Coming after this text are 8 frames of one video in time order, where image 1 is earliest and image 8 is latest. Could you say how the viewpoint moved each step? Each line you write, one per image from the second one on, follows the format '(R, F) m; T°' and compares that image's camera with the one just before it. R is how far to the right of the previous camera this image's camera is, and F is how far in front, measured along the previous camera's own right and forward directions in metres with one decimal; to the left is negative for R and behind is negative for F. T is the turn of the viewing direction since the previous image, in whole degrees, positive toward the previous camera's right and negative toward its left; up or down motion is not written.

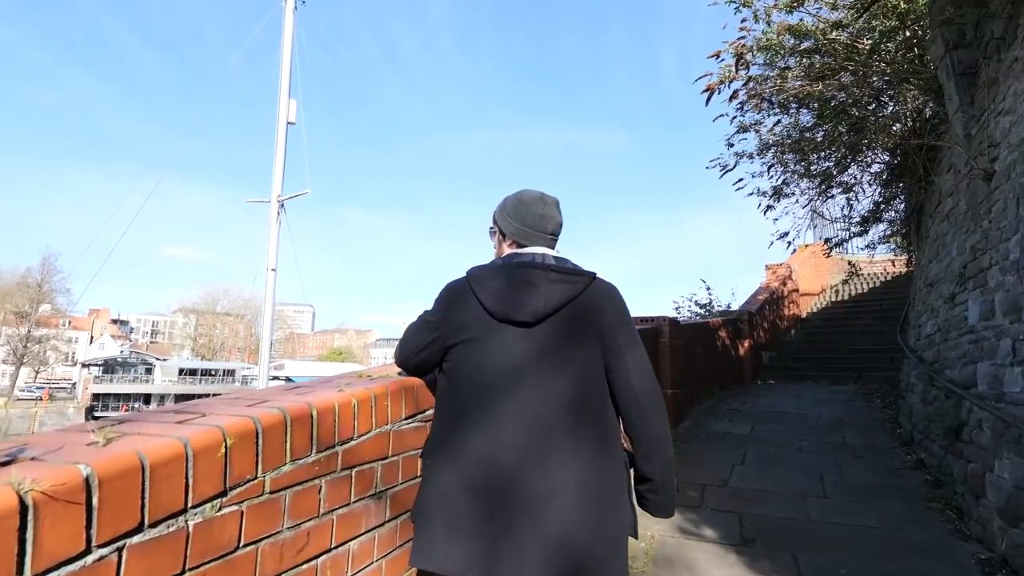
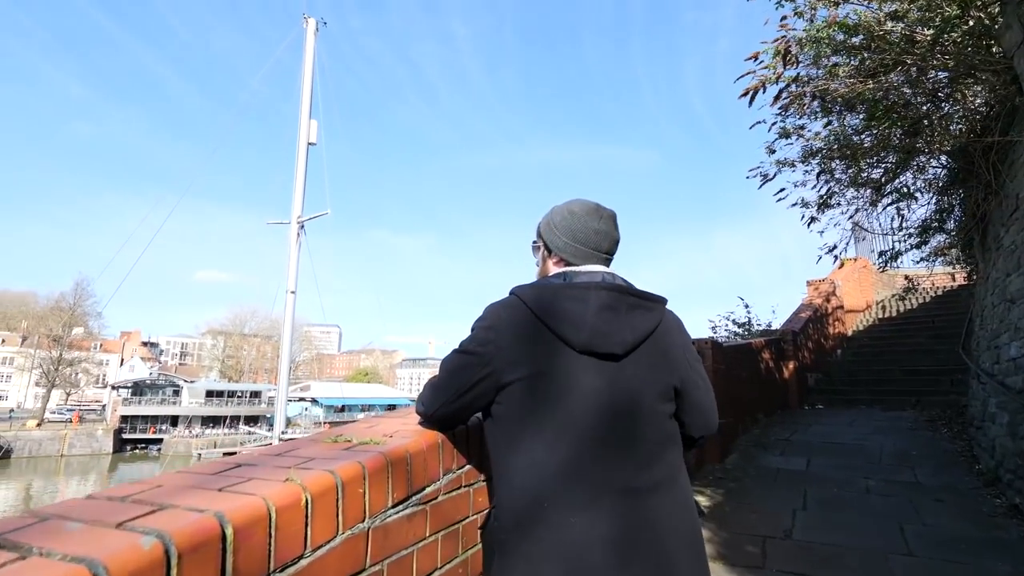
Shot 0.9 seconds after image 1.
(0.0, +0.4) m; -2°
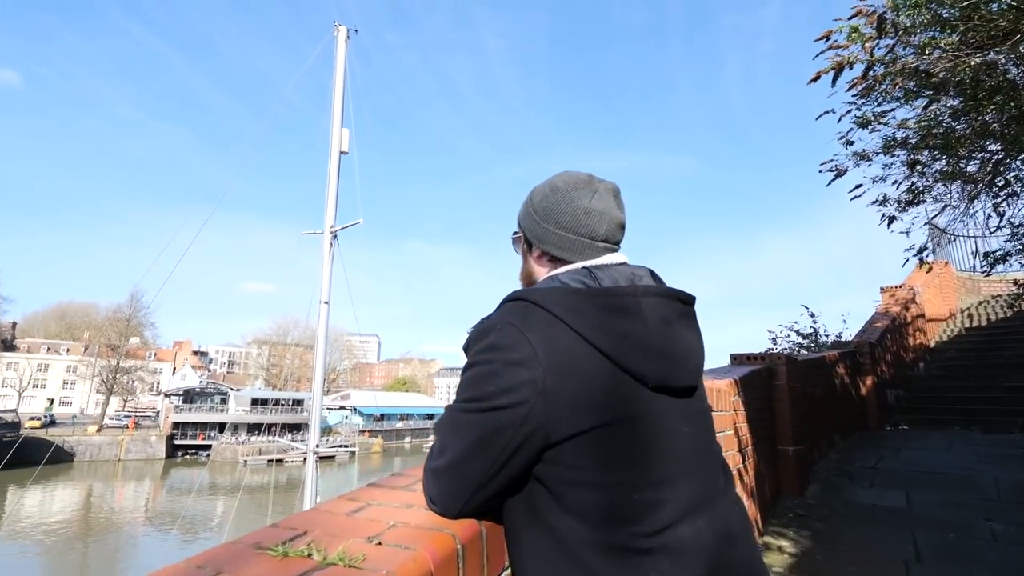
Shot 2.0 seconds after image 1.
(0.0, +0.5) m; -4°
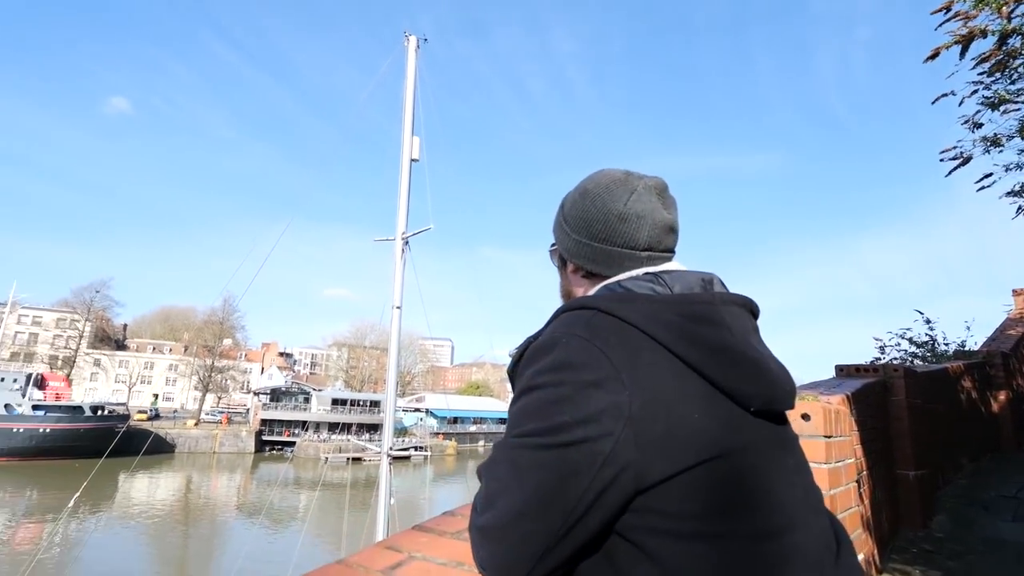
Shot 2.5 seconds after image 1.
(-0.1, +0.3) m; -7°
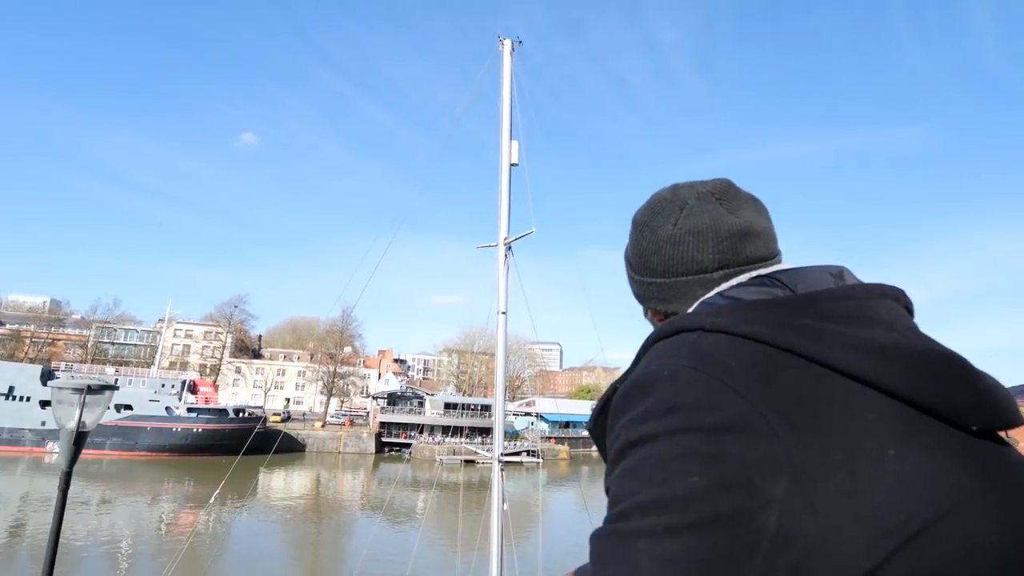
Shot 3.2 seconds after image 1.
(-0.3, +0.4) m; -10°
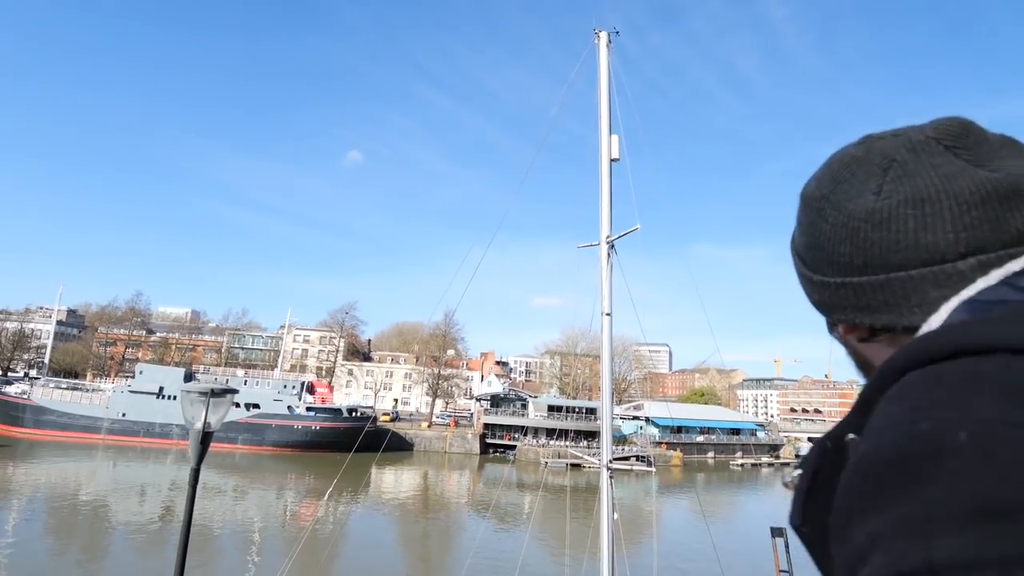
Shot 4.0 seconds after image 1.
(-0.6, +0.6) m; -10°
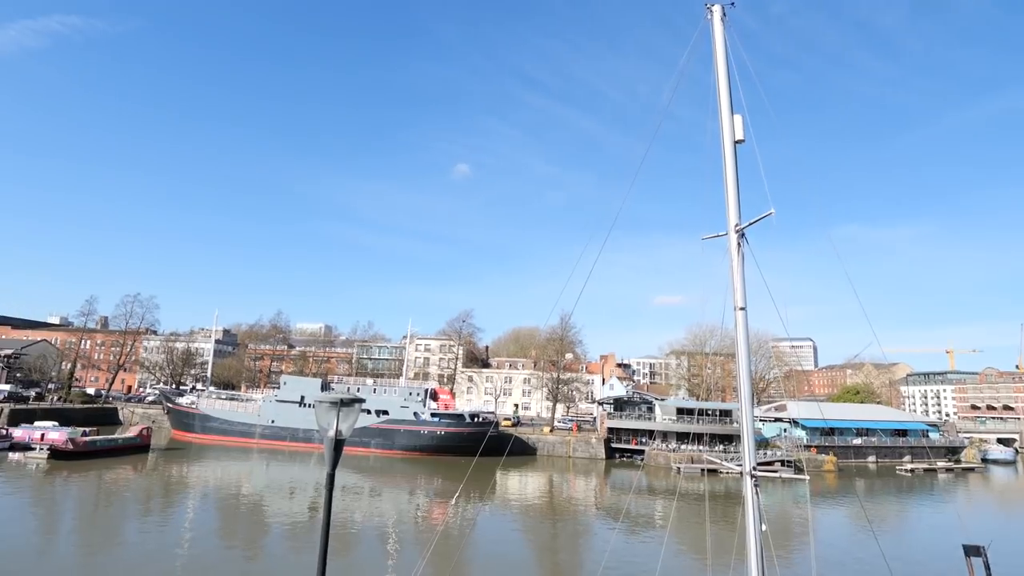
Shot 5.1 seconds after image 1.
(-0.7, +0.5) m; -11°
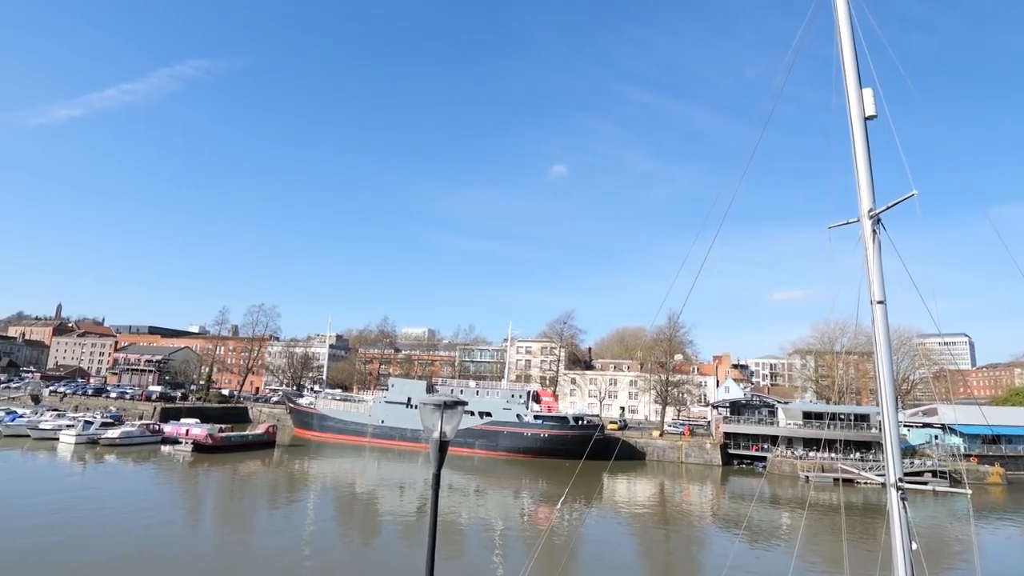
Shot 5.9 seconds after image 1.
(-0.6, +0.2) m; -10°
